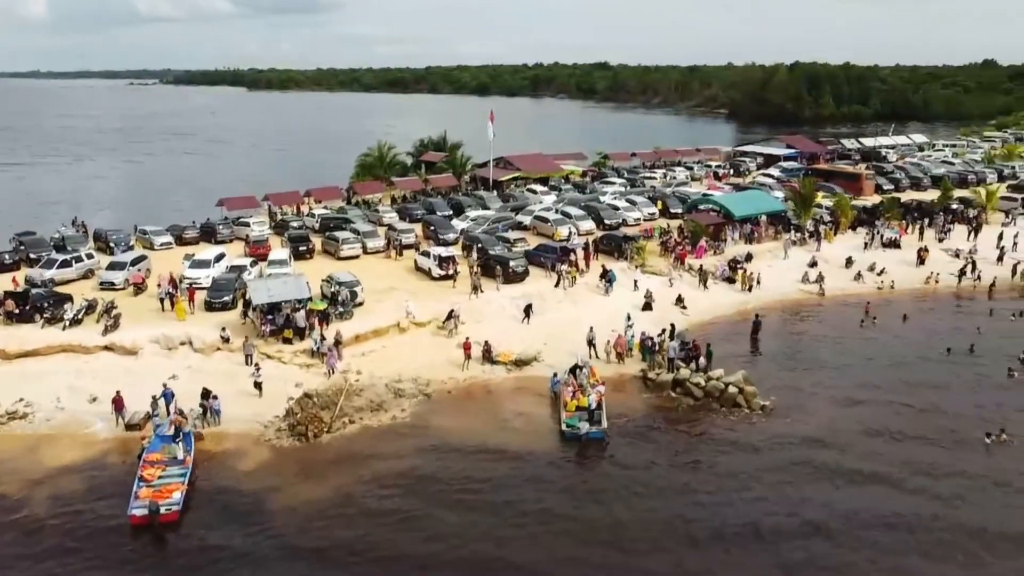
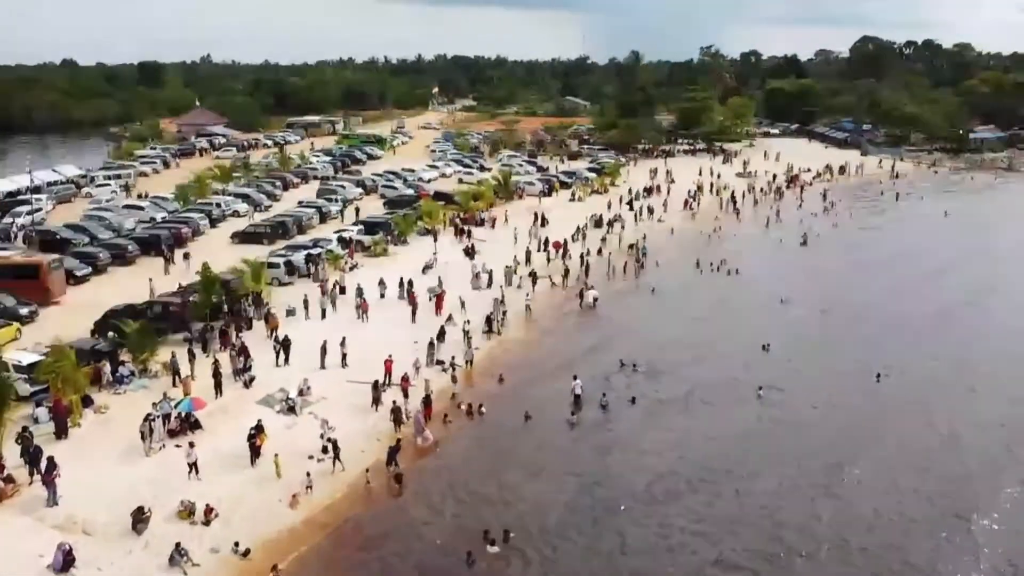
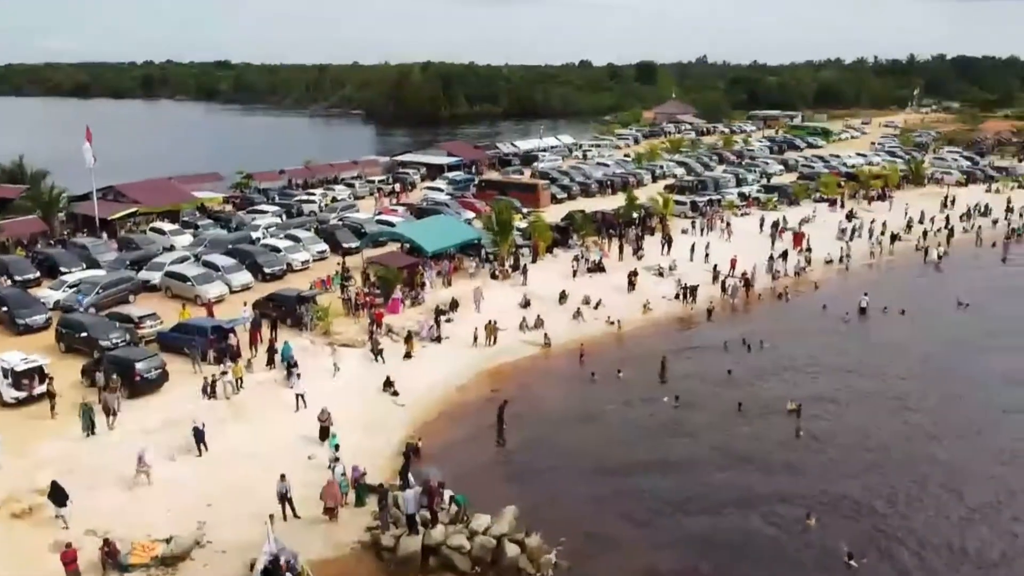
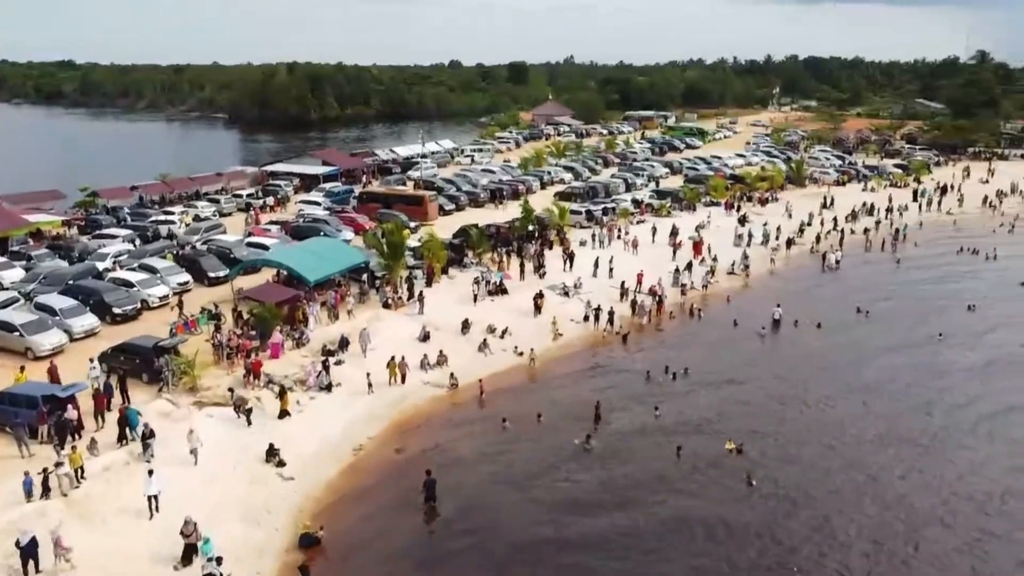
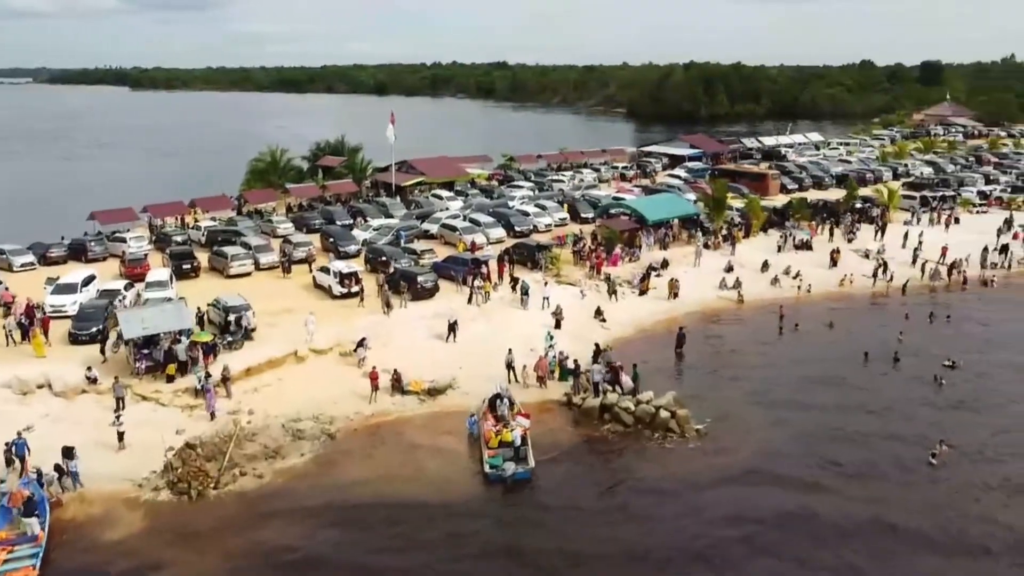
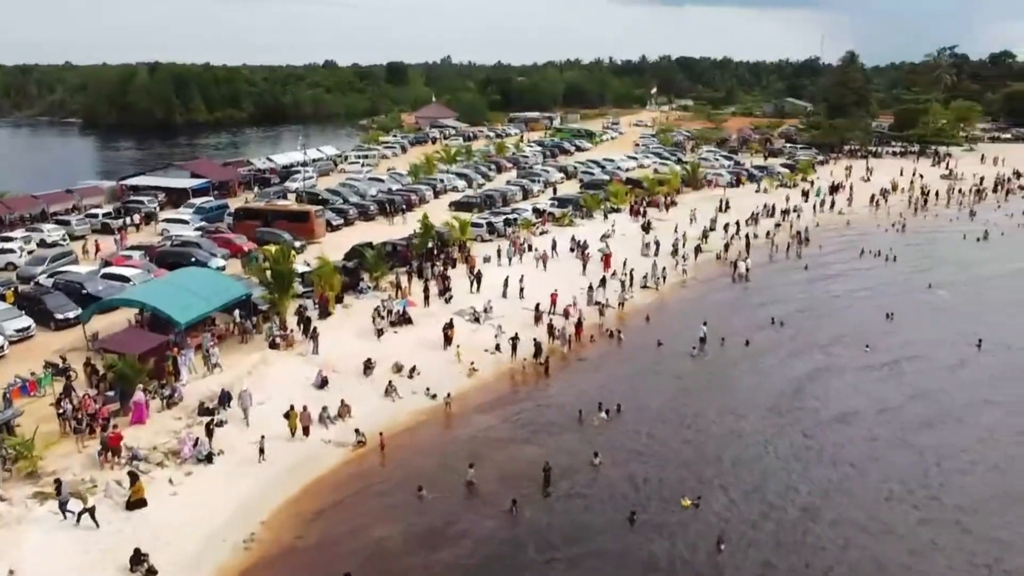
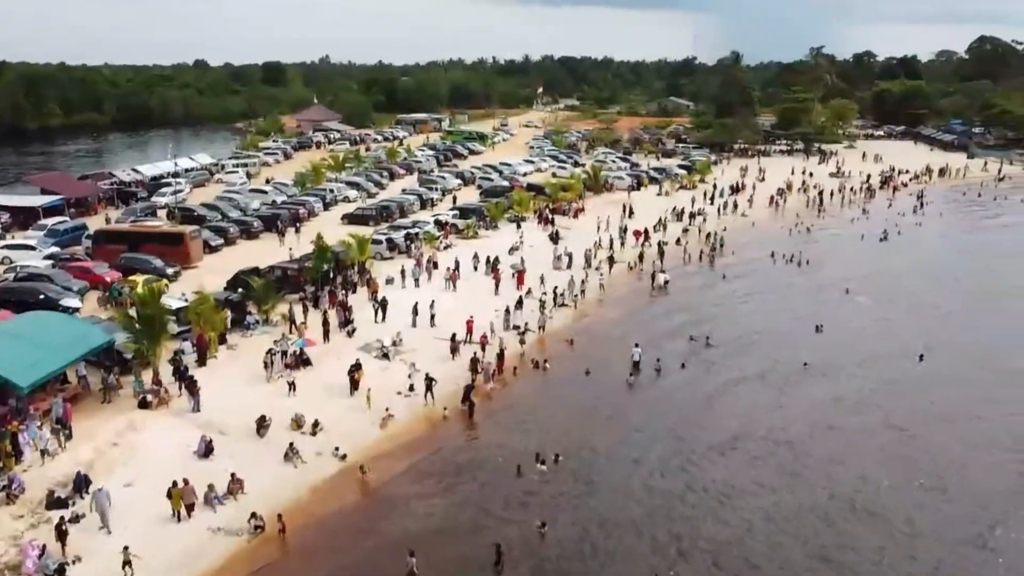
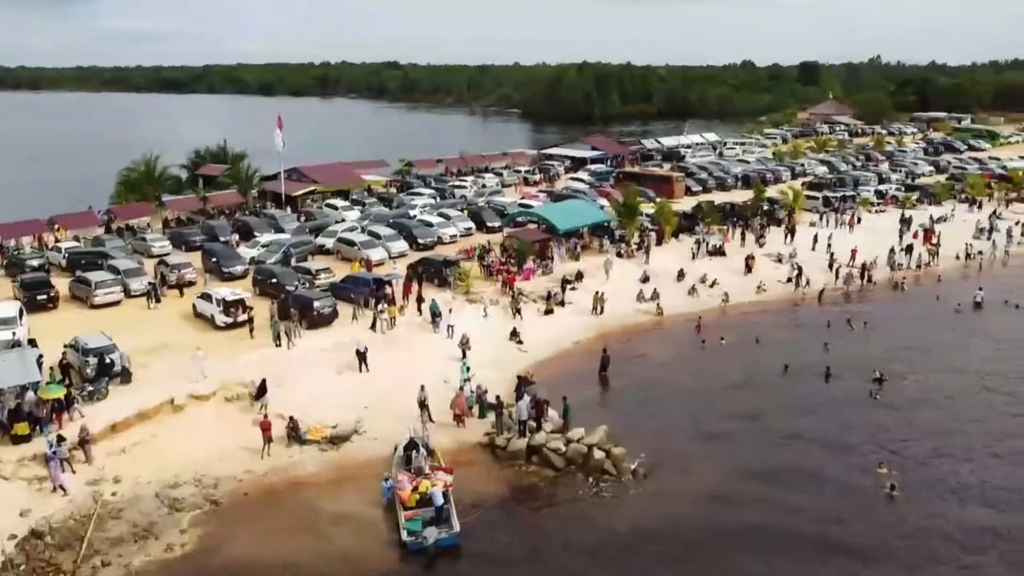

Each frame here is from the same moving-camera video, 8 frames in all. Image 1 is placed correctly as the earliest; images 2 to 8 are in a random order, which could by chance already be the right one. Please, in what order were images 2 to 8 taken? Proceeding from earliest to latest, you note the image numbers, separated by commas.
5, 8, 3, 4, 6, 7, 2
